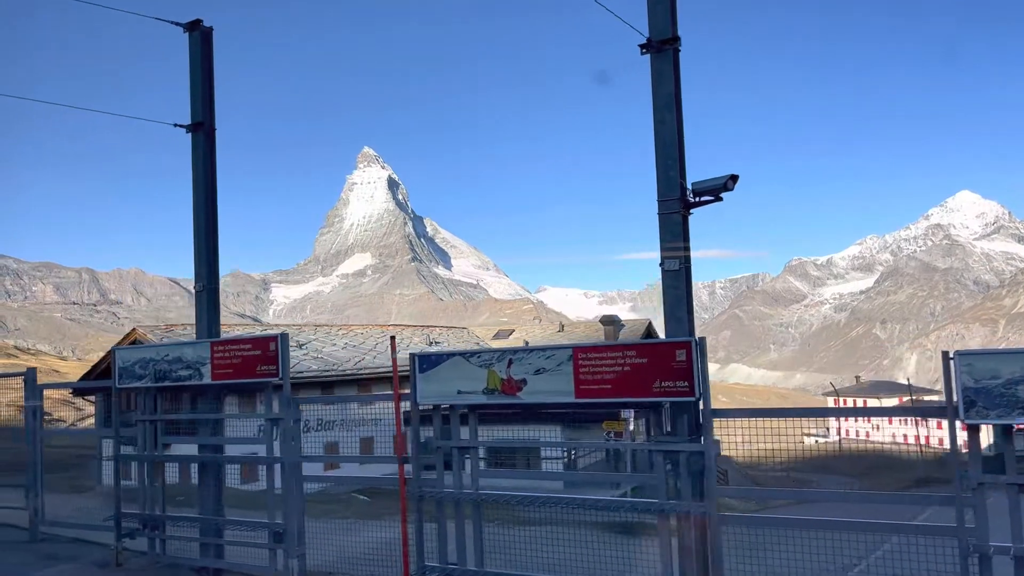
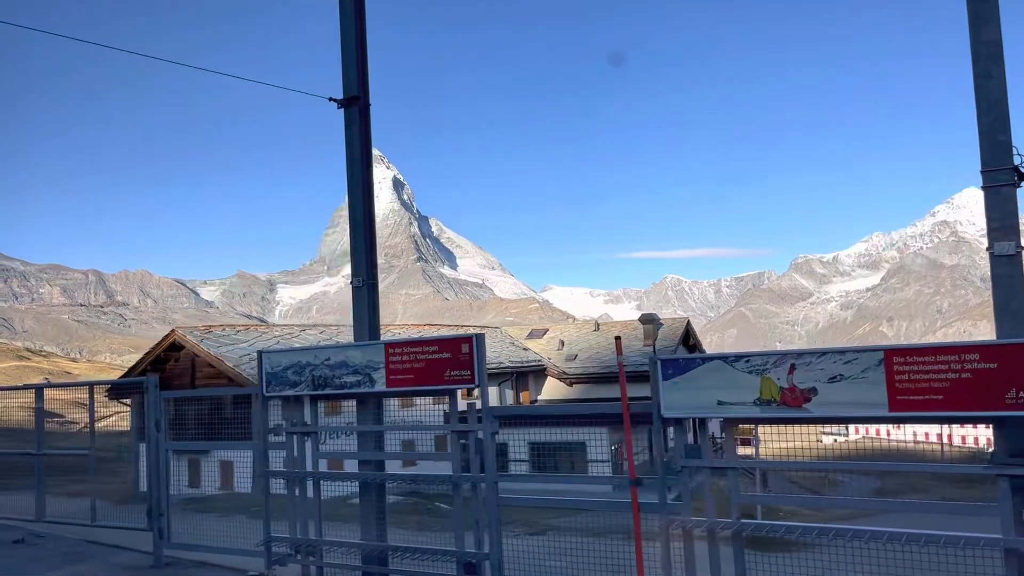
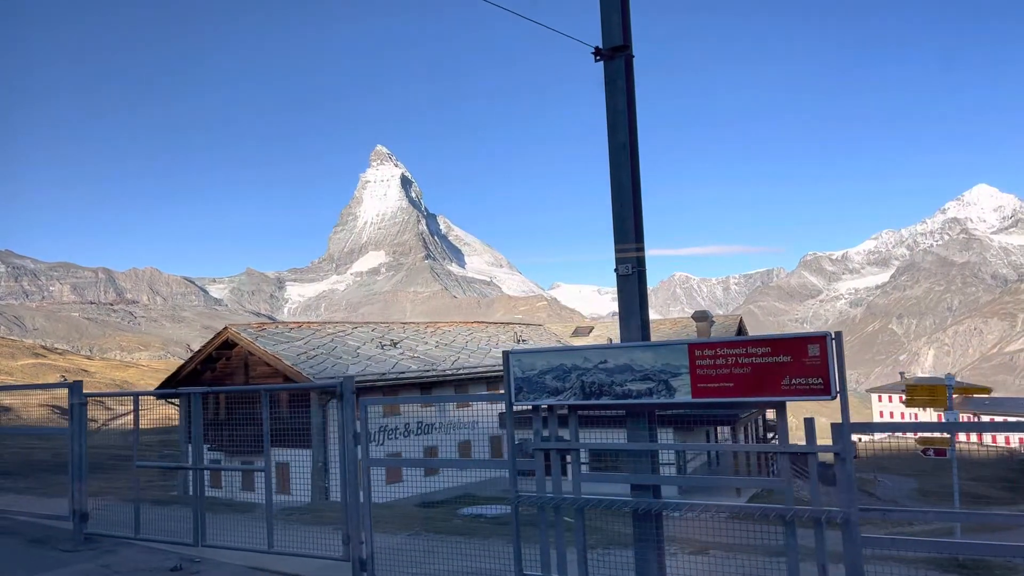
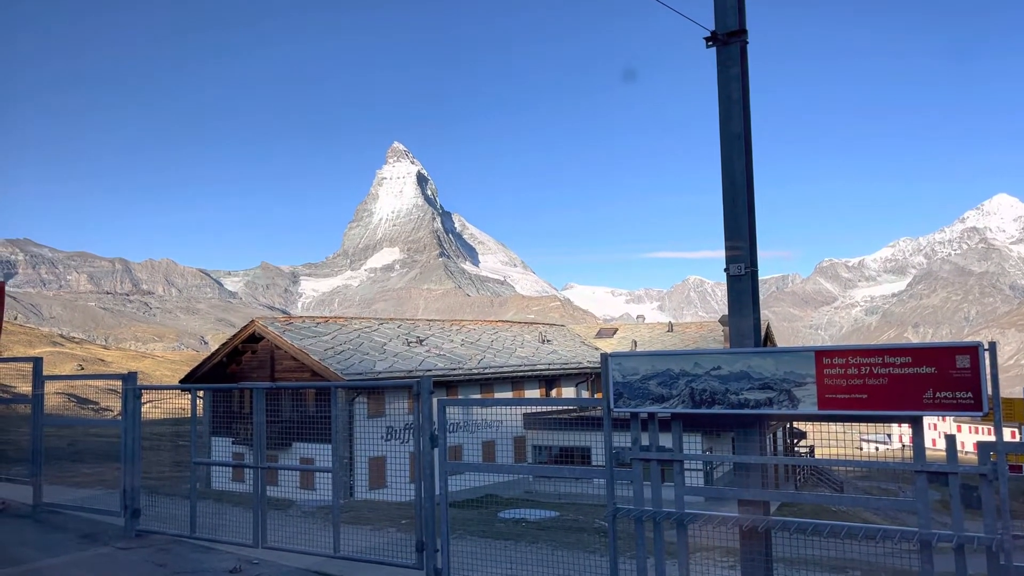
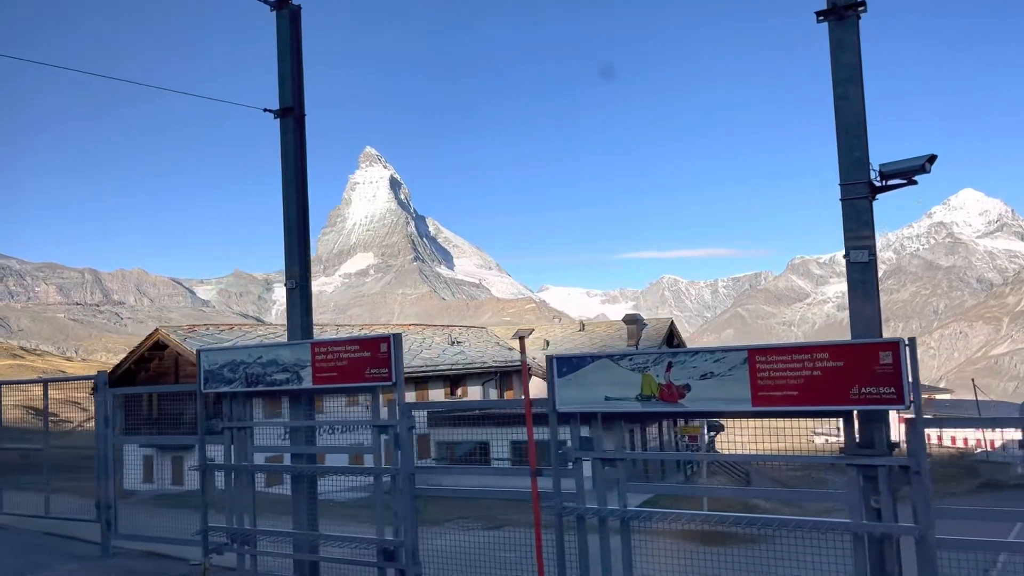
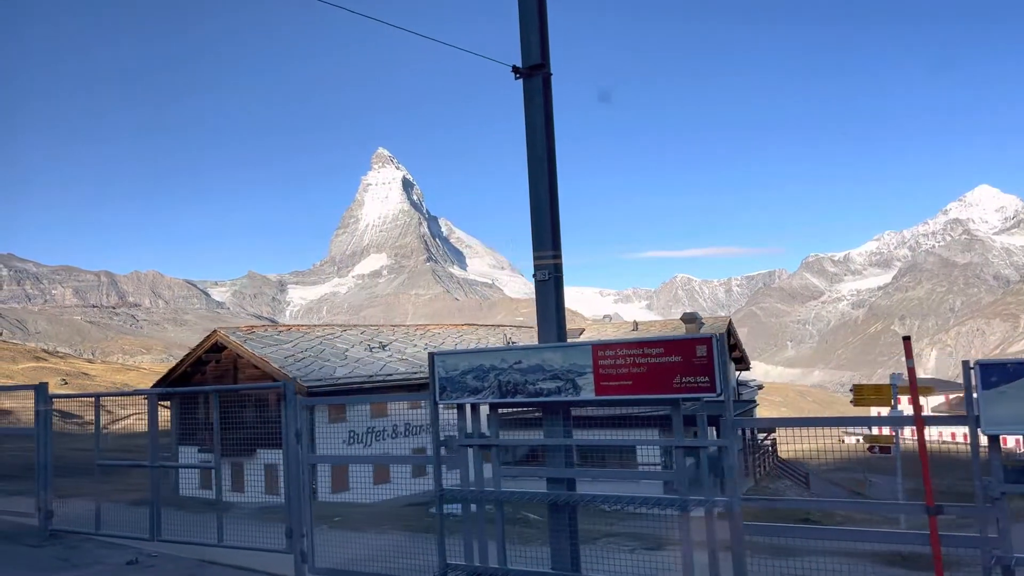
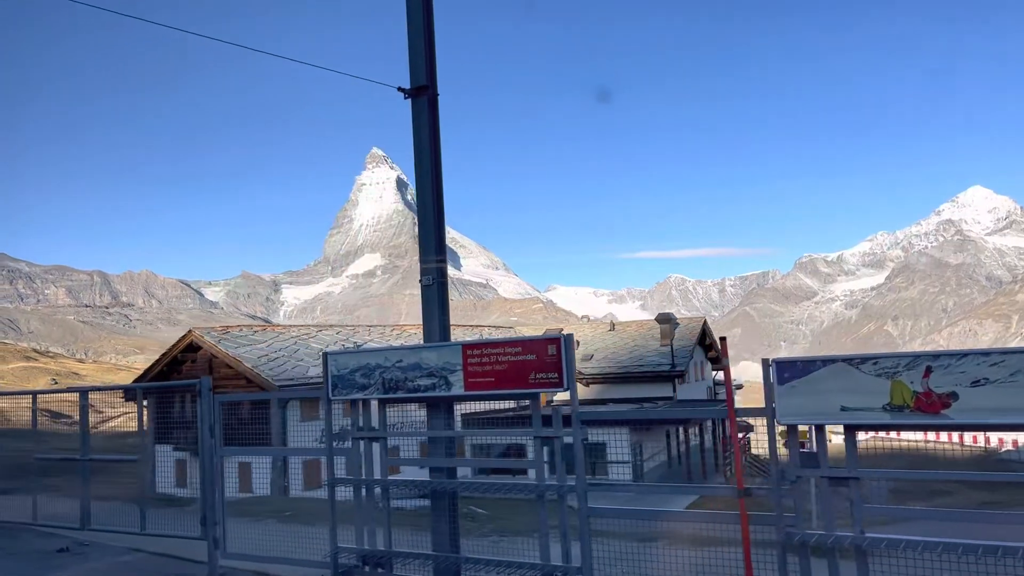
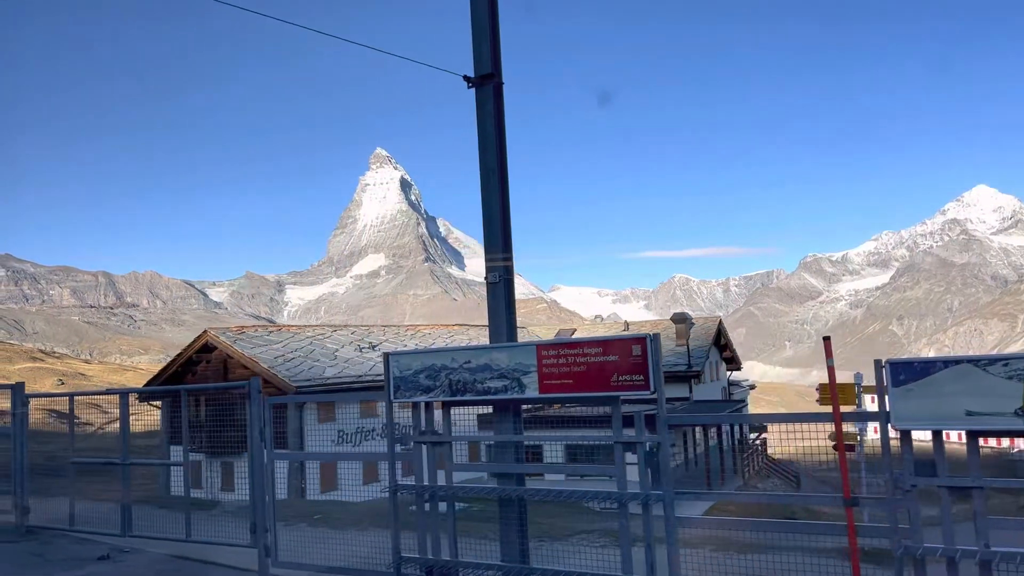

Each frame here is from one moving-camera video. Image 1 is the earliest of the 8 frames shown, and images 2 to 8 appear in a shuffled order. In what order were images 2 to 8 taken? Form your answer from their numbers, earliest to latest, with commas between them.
5, 2, 7, 8, 6, 3, 4
